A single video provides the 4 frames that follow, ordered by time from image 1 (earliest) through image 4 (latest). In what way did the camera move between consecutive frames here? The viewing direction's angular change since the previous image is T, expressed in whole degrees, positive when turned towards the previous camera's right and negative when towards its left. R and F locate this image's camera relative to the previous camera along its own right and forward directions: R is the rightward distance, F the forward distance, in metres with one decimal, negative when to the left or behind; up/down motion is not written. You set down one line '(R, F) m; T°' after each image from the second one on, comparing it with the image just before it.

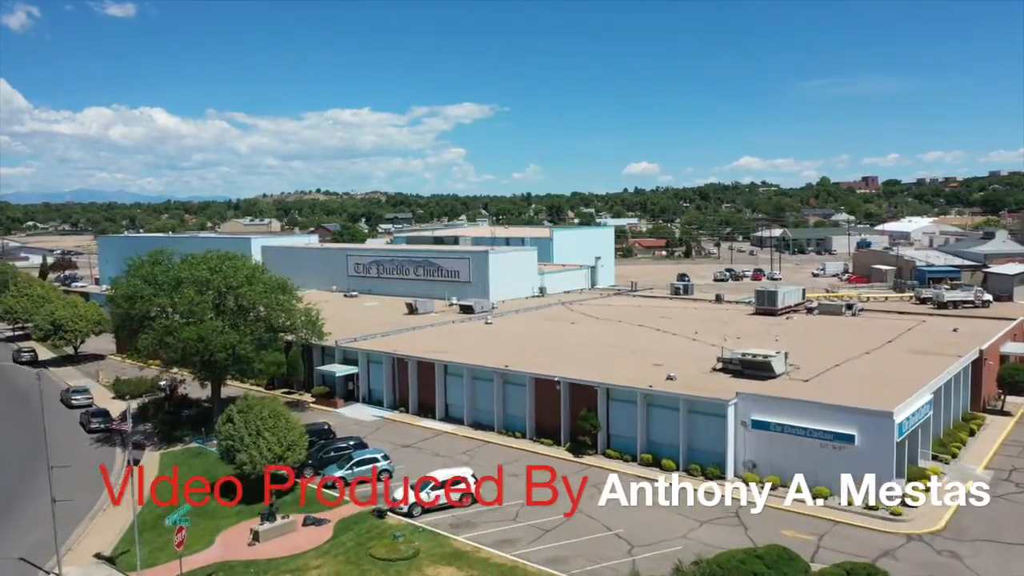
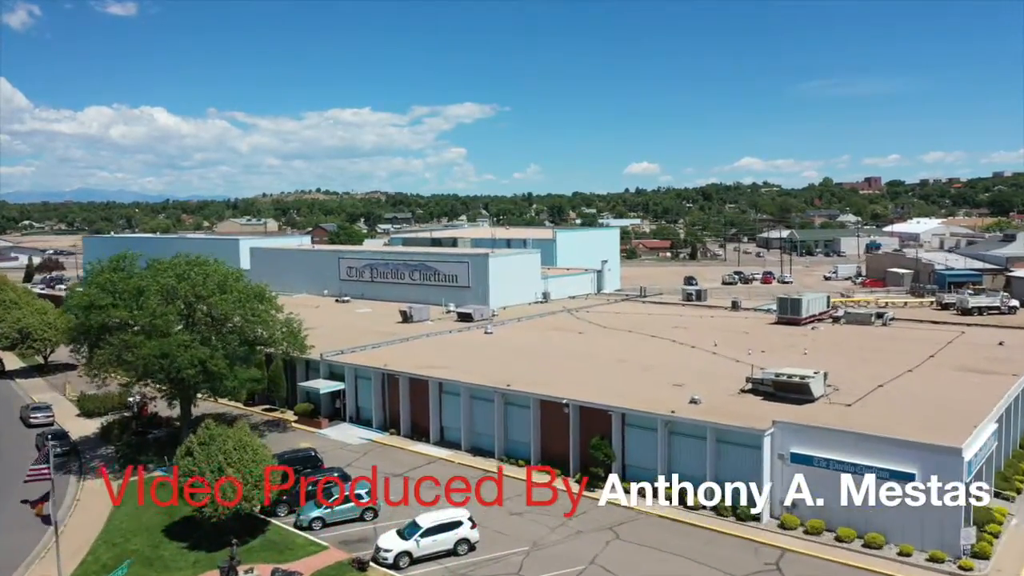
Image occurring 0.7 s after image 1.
(-0.1, +2.9) m; 0°
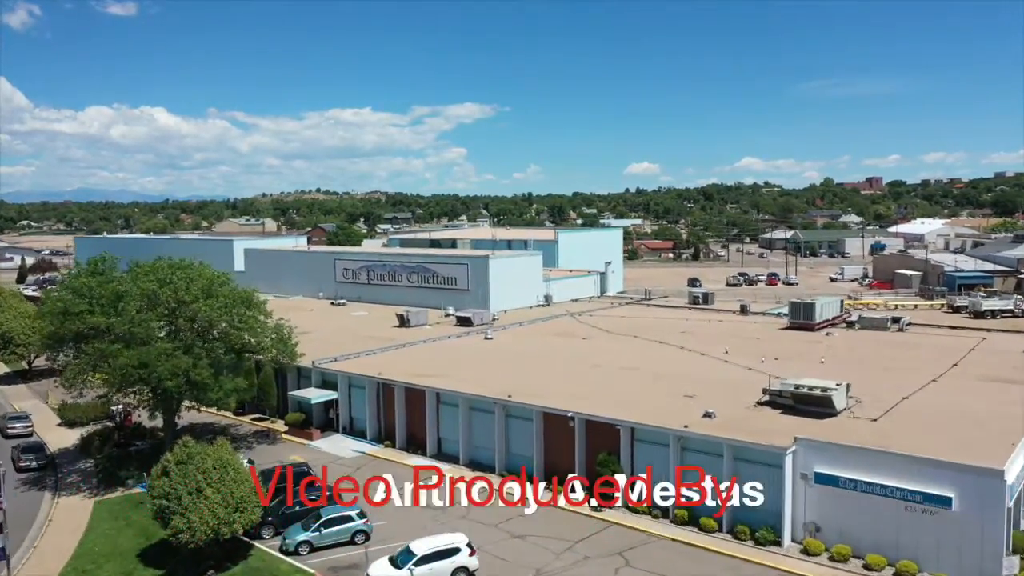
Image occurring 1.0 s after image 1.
(0.0, +1.4) m; 0°
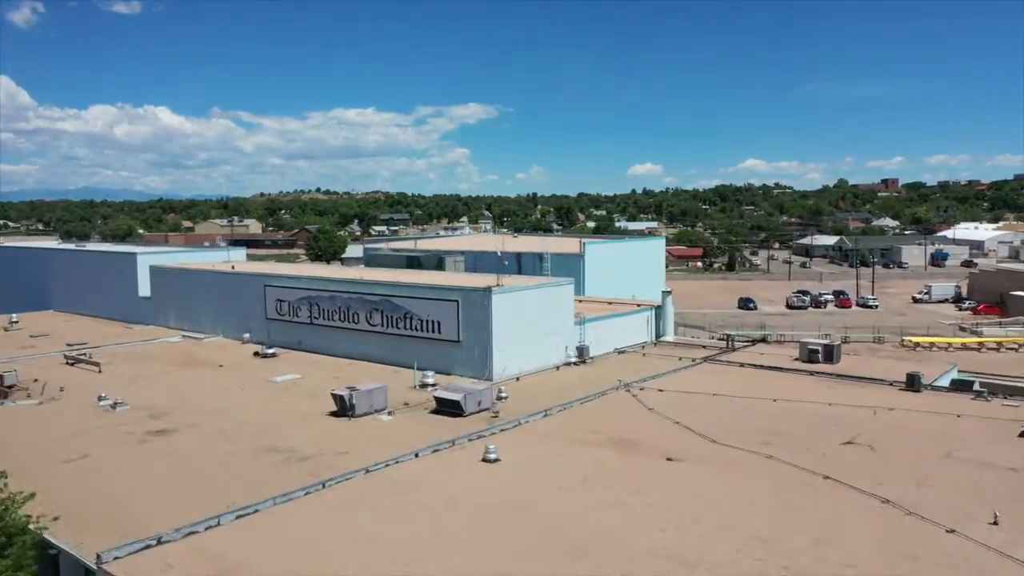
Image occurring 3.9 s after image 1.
(-0.5, +15.3) m; 0°
